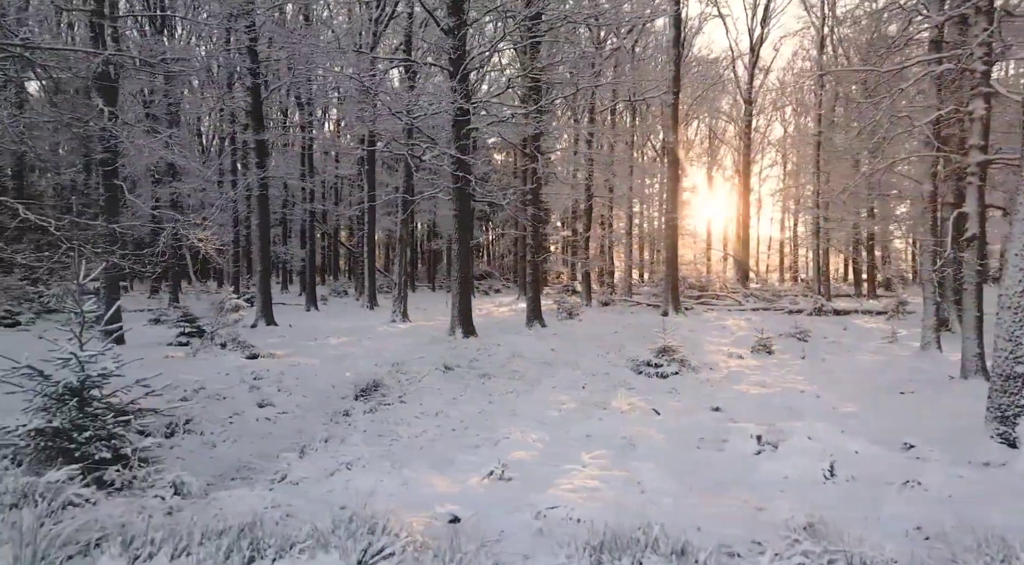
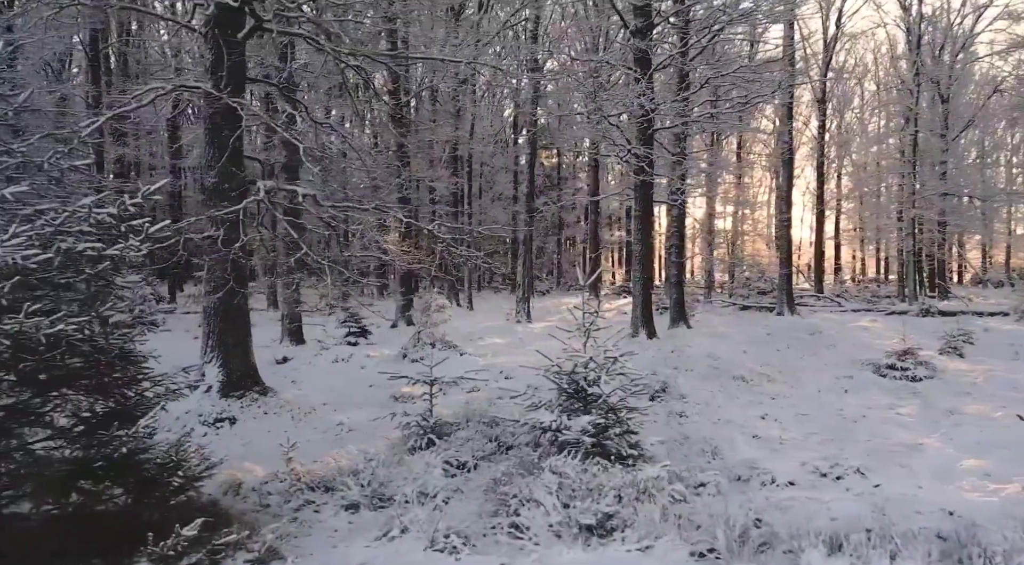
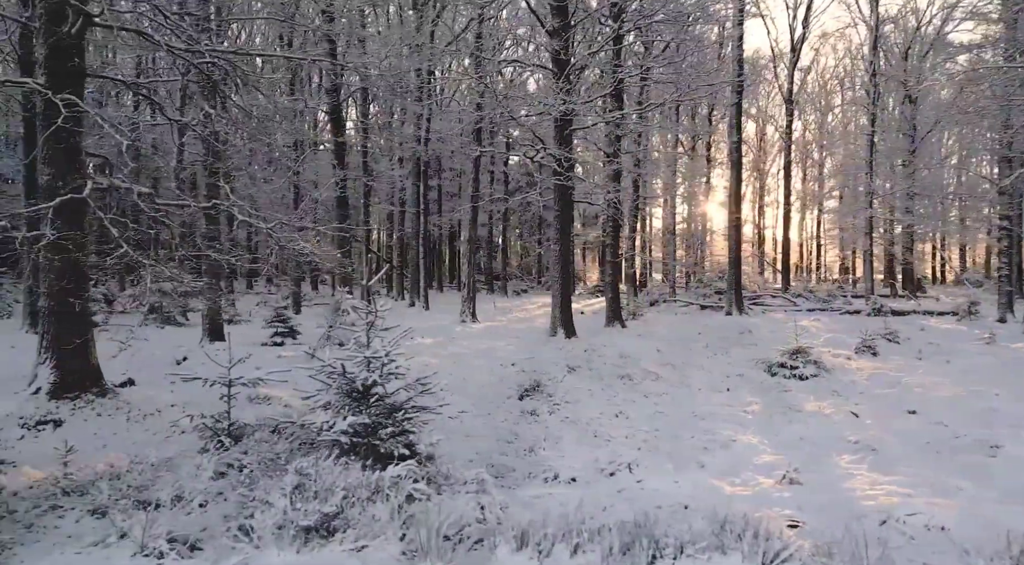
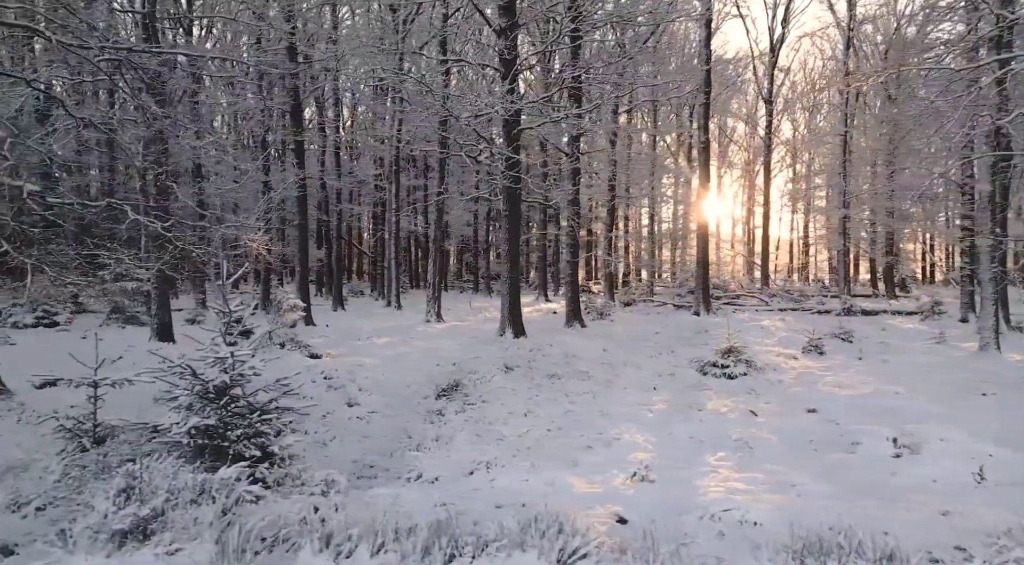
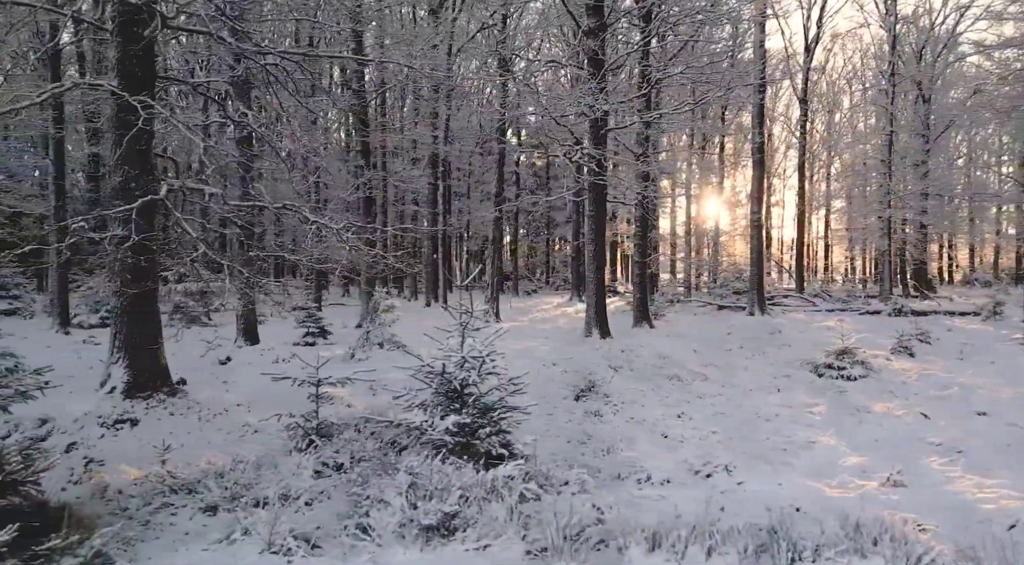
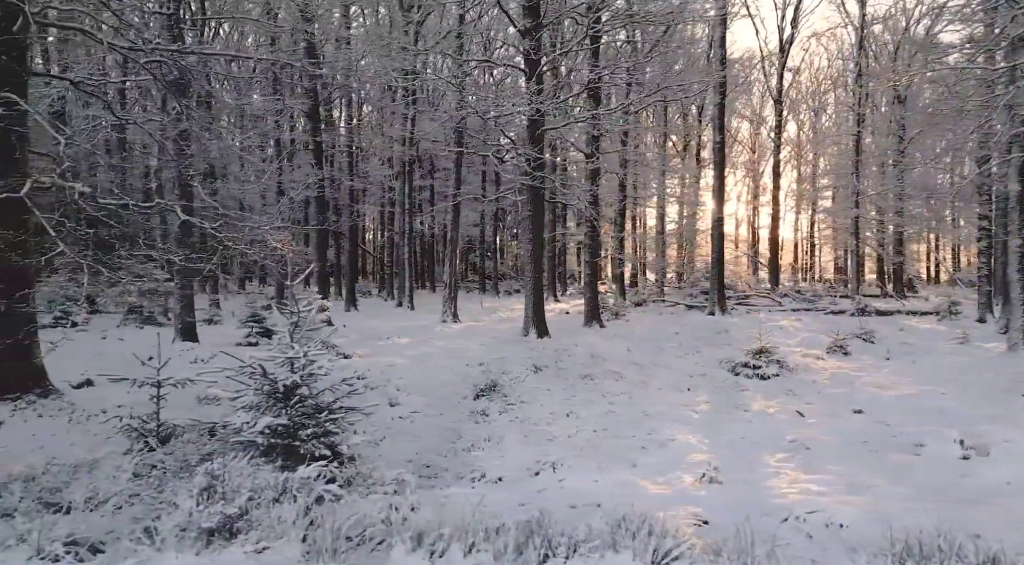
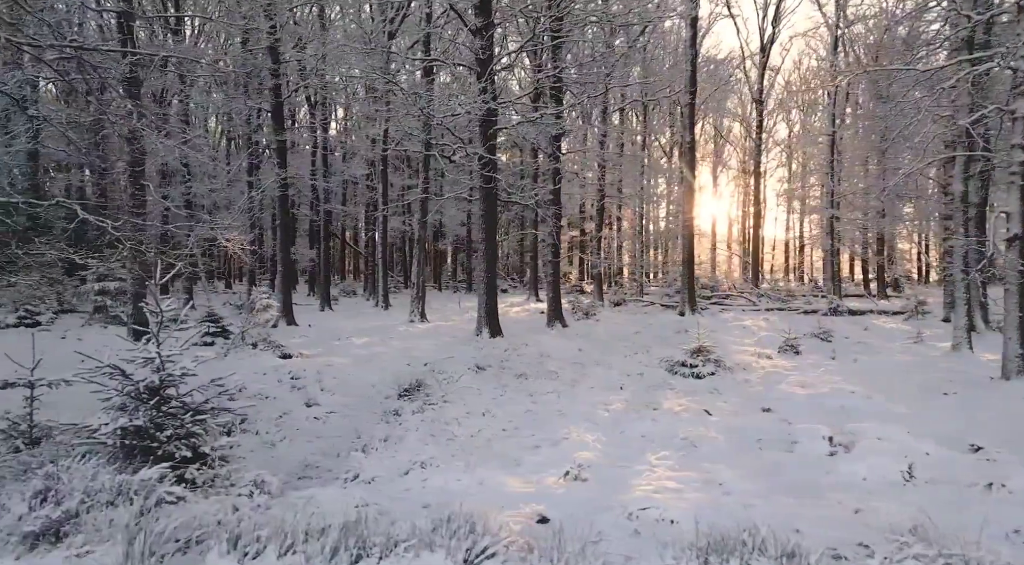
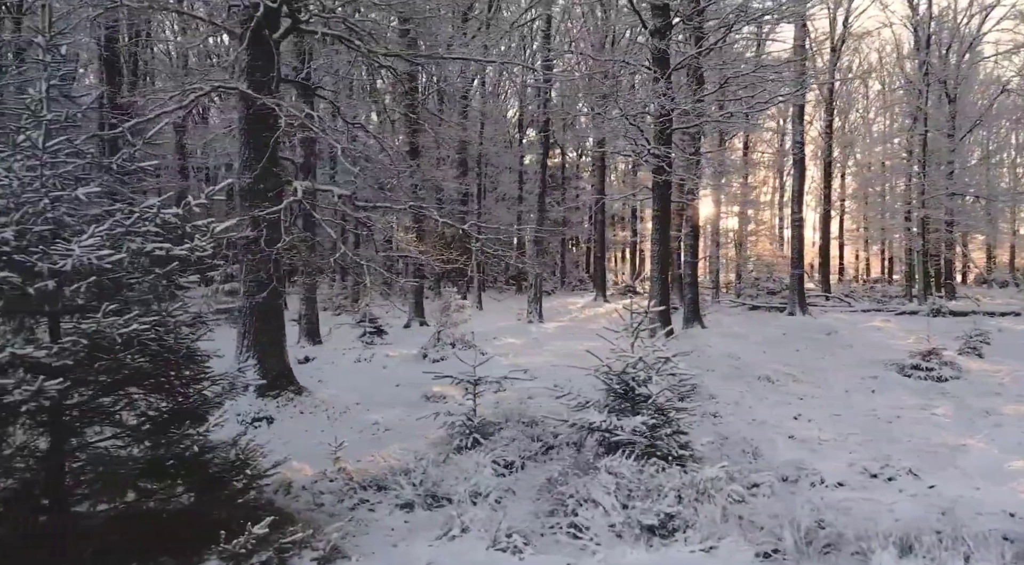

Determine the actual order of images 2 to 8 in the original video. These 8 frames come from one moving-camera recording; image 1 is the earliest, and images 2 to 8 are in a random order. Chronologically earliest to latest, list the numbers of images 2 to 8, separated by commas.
7, 4, 6, 3, 5, 2, 8
